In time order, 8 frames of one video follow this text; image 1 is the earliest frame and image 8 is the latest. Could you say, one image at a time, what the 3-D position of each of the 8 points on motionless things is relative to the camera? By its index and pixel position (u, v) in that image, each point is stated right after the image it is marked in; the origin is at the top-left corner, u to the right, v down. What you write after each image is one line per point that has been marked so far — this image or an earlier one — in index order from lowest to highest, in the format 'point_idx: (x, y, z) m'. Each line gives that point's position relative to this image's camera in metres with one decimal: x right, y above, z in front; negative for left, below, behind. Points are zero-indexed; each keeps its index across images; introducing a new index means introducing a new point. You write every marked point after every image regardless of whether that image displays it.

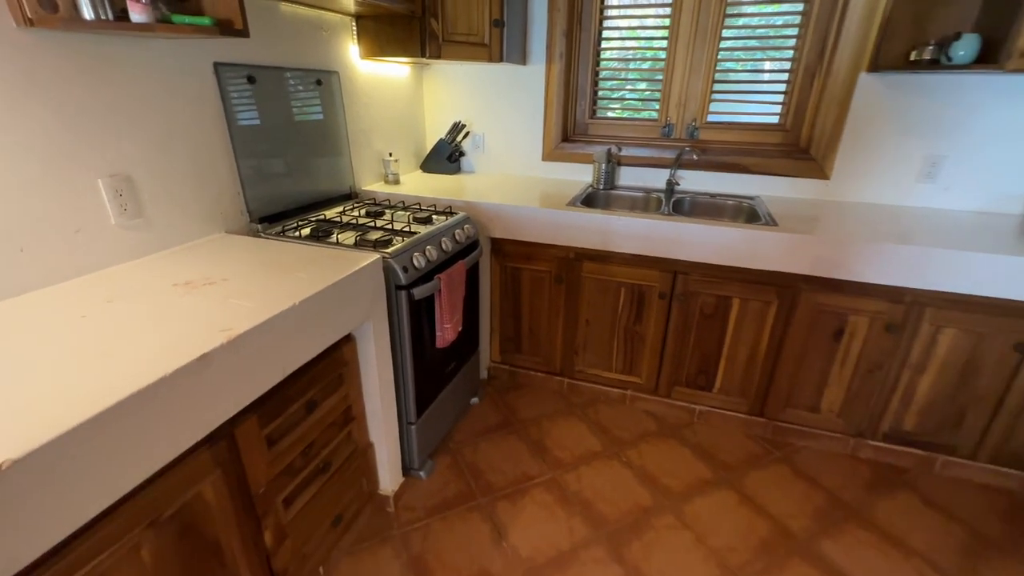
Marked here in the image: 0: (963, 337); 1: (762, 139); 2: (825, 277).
0: (+1.6, -0.2, +1.7) m
1: (+1.2, +0.7, +2.3) m
2: (+1.2, 0.0, +1.8) m
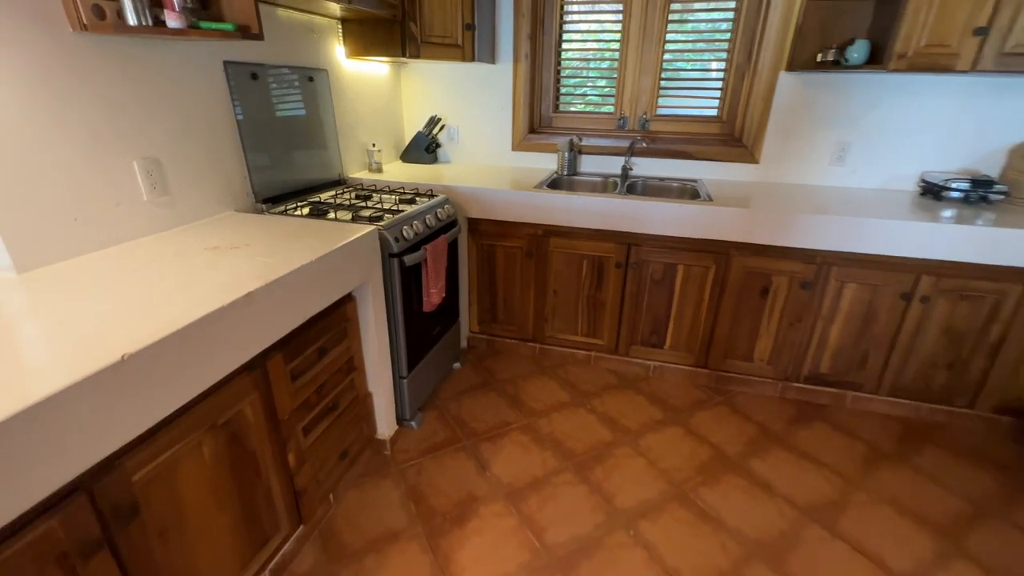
0: (+1.5, 0.0, +2.0) m
1: (+1.1, +0.9, +2.6) m
2: (+1.1, +0.2, +2.1) m
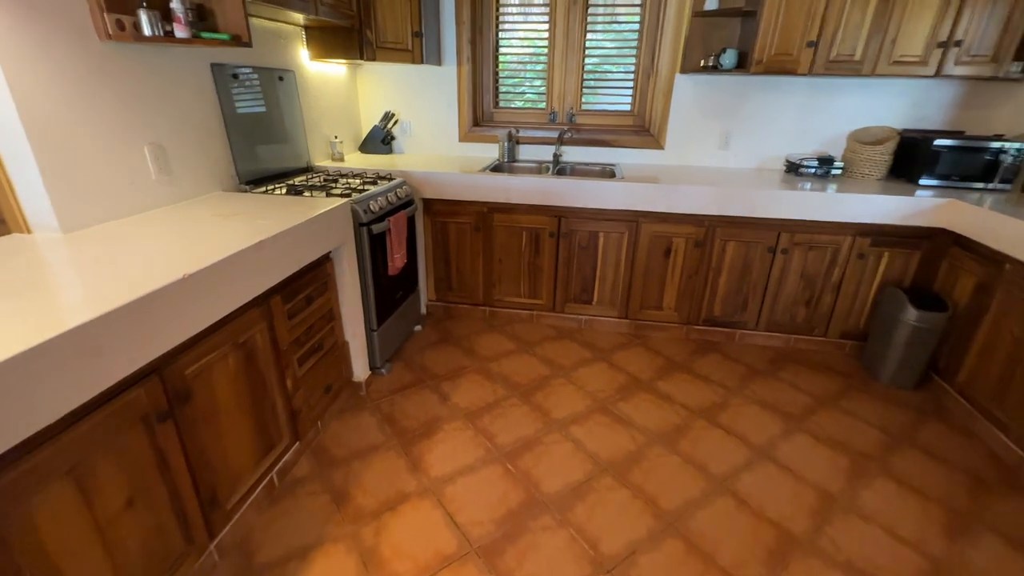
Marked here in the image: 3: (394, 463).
0: (+1.3, +0.2, +2.6) m
1: (+0.7, +1.1, +3.1) m
2: (+0.8, +0.4, +2.6) m
3: (-0.5, -0.7, +1.9) m
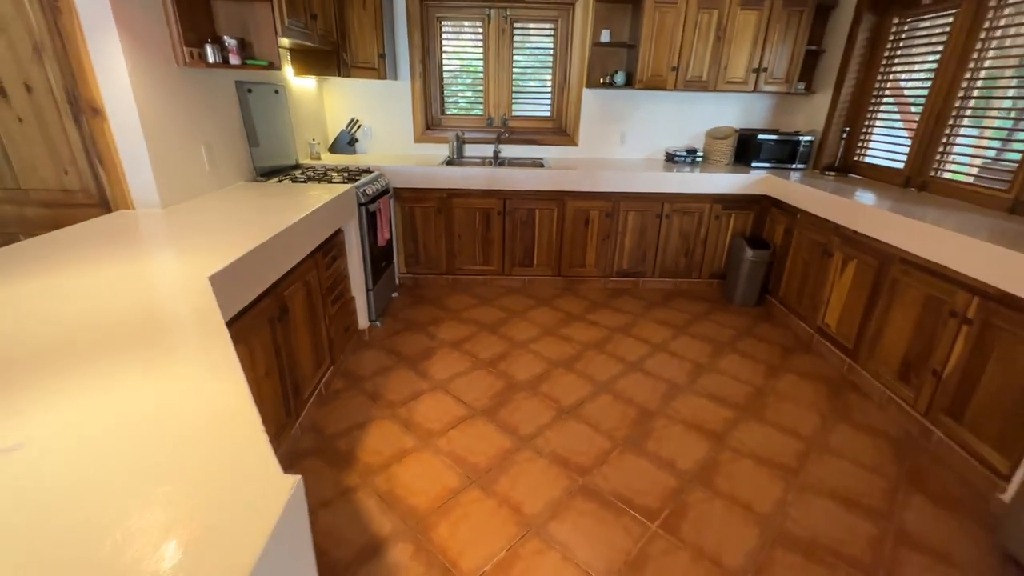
0: (+0.9, +0.6, +3.5) m
1: (+0.3, +1.4, +4.0) m
2: (+0.5, +0.7, +3.5) m
3: (-0.6, -0.5, +2.5) m
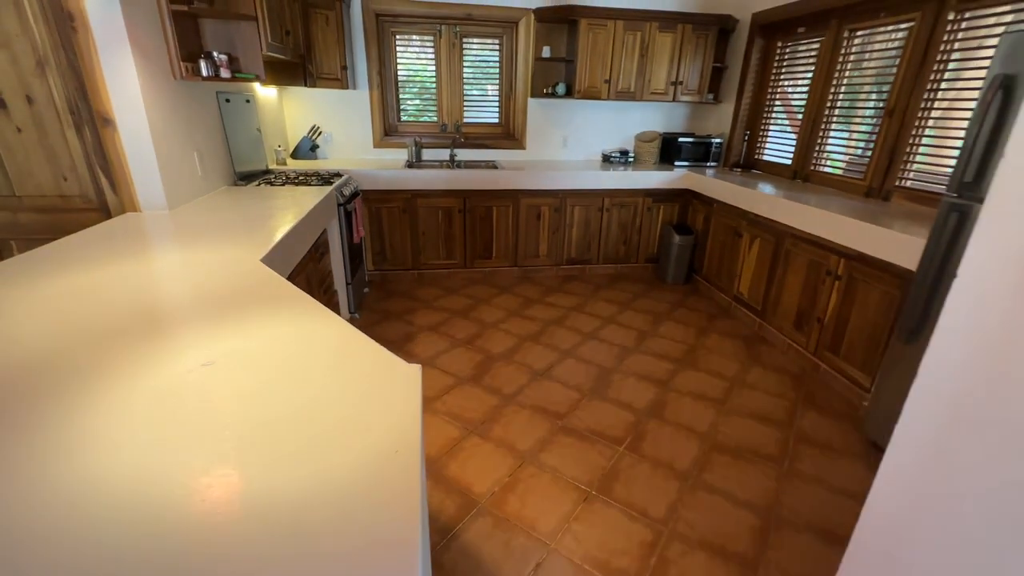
0: (+0.6, +0.7, +4.0) m
1: (-0.2, +1.5, +4.3) m
2: (+0.1, +0.8, +3.9) m
3: (-0.7, -0.4, +2.8) m
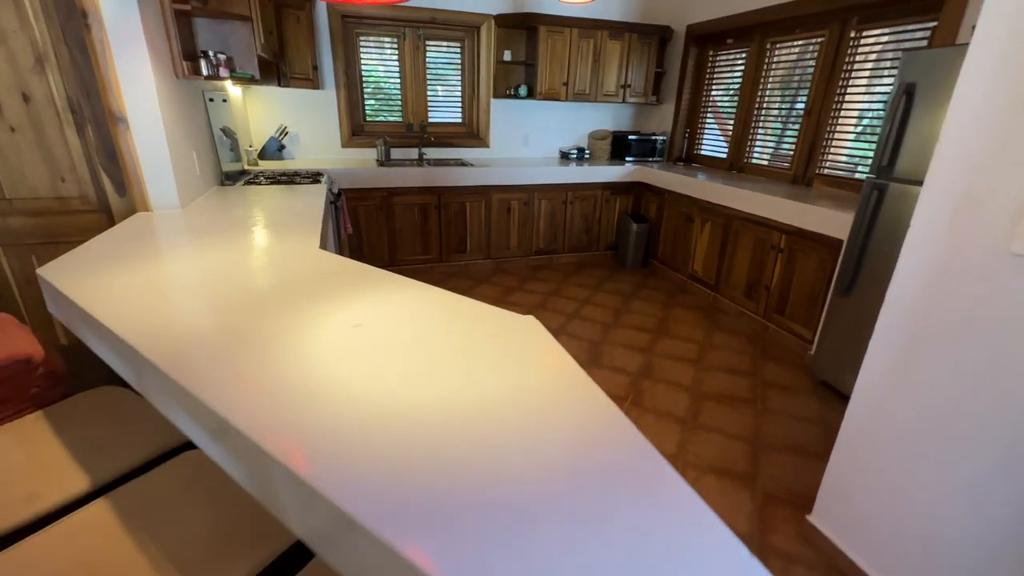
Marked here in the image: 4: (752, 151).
0: (+0.3, +0.8, +4.3) m
1: (-0.5, +1.5, +4.5) m
2: (-0.1, +0.9, +4.1) m
3: (-0.7, -0.4, +2.9) m
4: (+2.0, +1.2, +4.0) m
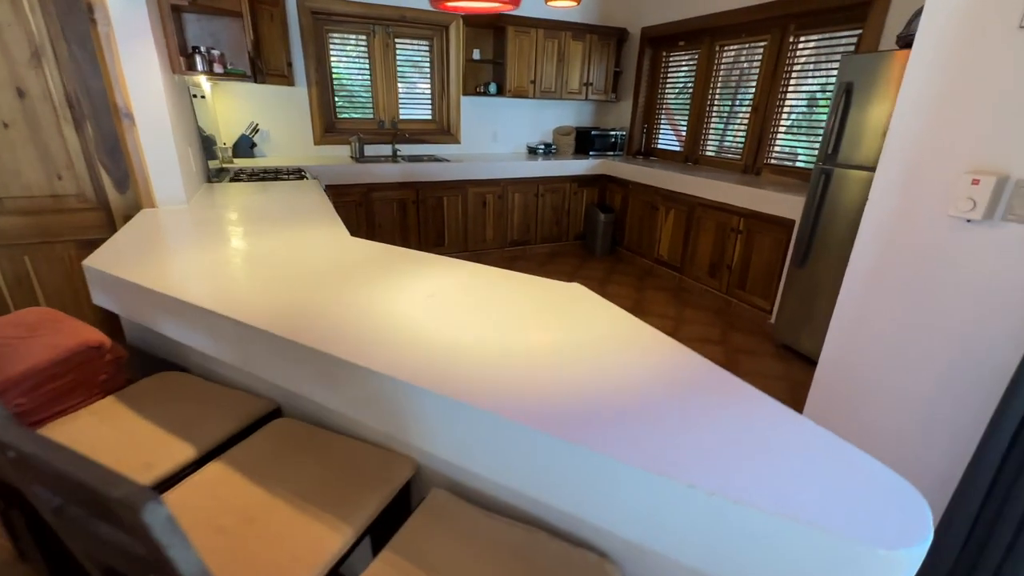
0: (+0.1, +0.9, +4.5) m
1: (-0.8, +1.6, +4.6) m
2: (-0.3, +1.0, +4.2) m
3: (-0.8, -0.3, +3.0) m
4: (+1.8, +1.3, +4.4) m
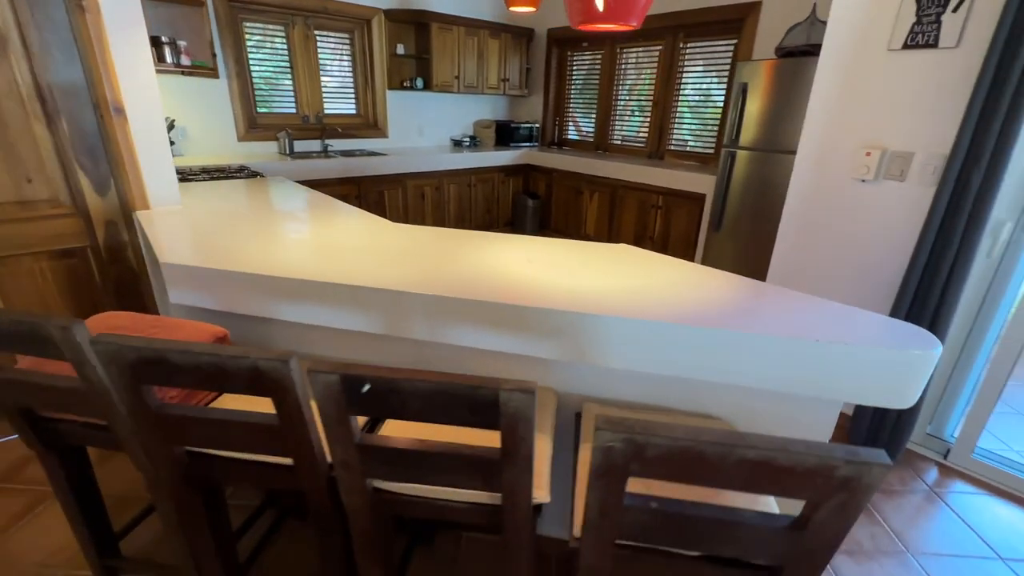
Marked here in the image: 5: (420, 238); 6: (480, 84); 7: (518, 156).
0: (-0.6, +1.0, +4.7) m
1: (-1.5, +1.6, +4.6) m
2: (-0.9, +1.1, +4.3) m
3: (-0.9, -0.2, +3.1) m
4: (+1.1, +1.6, +5.0) m
5: (-0.3, +0.2, +1.8) m
6: (-0.3, +2.1, +4.9) m
7: (+0.1, +1.4, +5.1) m
